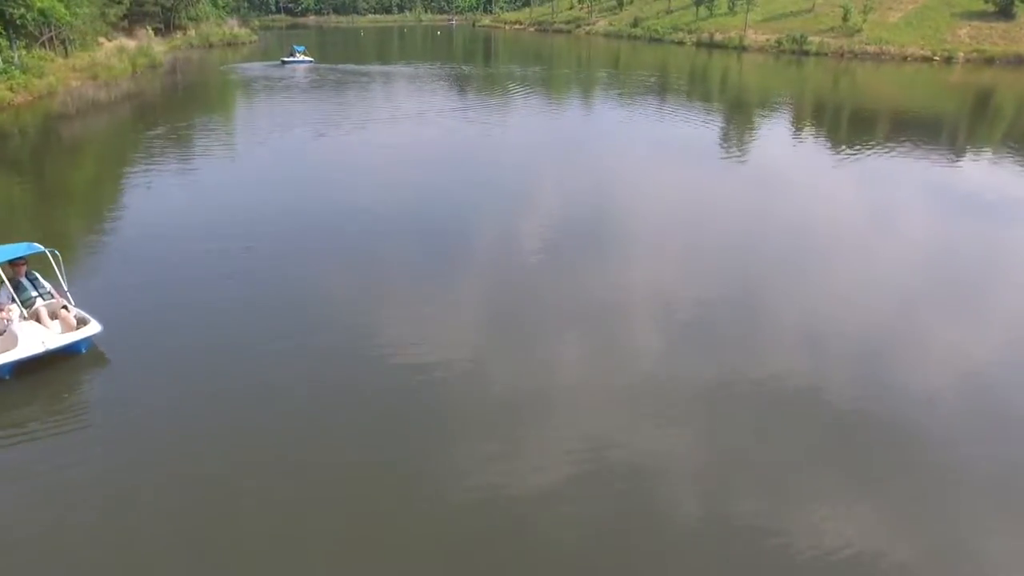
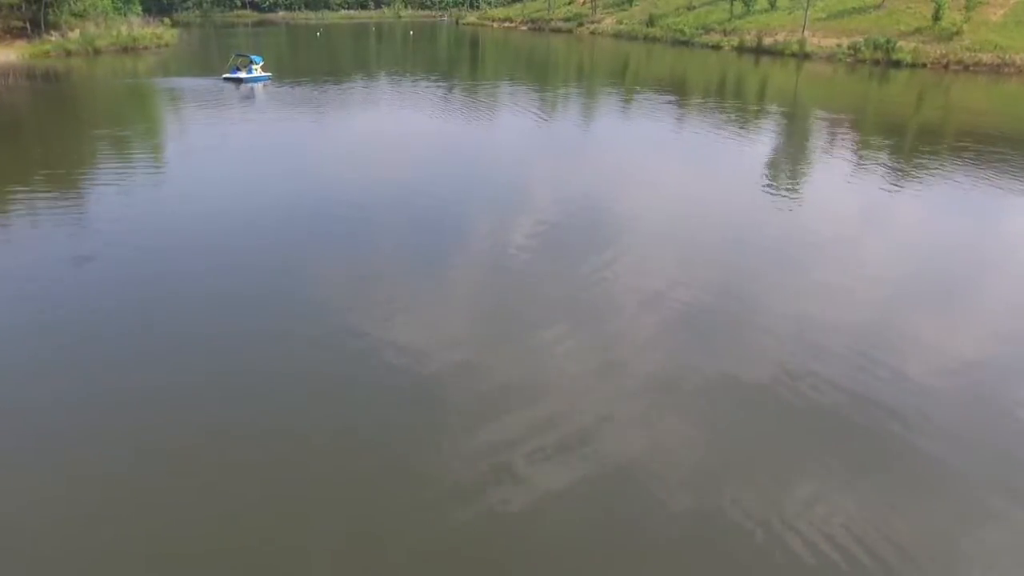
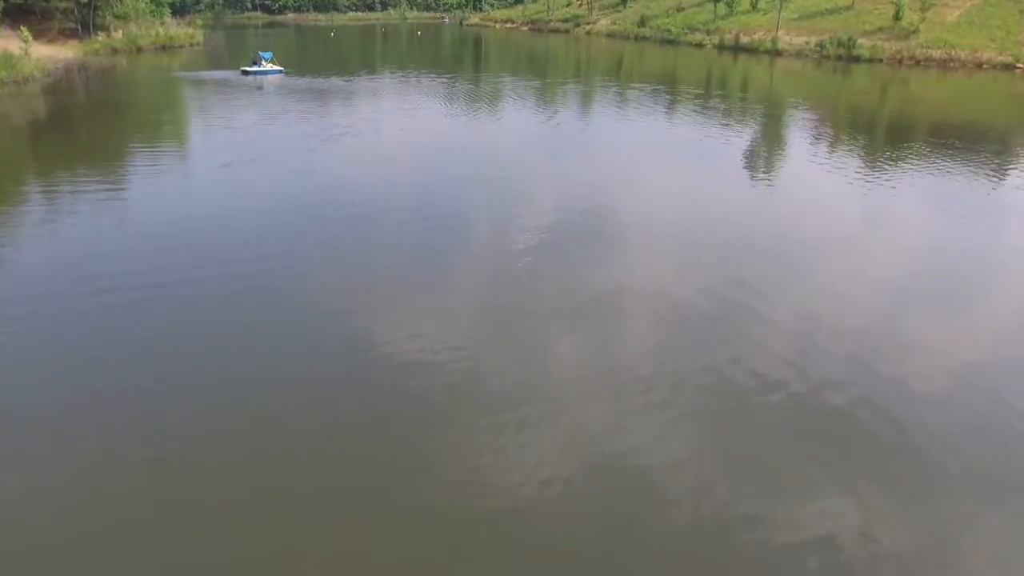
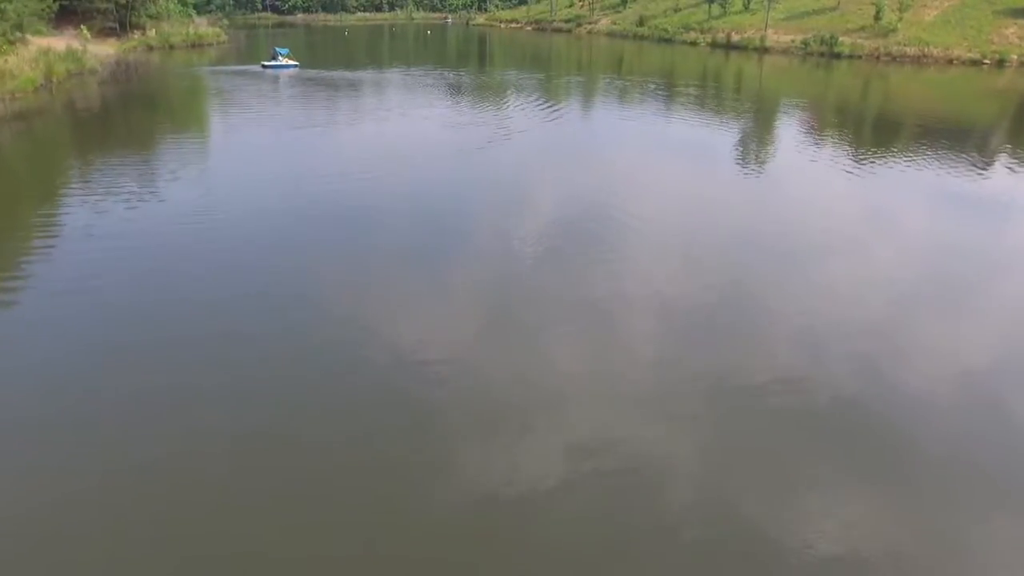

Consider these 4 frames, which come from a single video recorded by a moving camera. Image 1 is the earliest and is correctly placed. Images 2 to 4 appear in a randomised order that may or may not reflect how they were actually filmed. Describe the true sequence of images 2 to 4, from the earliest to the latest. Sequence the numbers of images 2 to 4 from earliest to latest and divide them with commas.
4, 3, 2
